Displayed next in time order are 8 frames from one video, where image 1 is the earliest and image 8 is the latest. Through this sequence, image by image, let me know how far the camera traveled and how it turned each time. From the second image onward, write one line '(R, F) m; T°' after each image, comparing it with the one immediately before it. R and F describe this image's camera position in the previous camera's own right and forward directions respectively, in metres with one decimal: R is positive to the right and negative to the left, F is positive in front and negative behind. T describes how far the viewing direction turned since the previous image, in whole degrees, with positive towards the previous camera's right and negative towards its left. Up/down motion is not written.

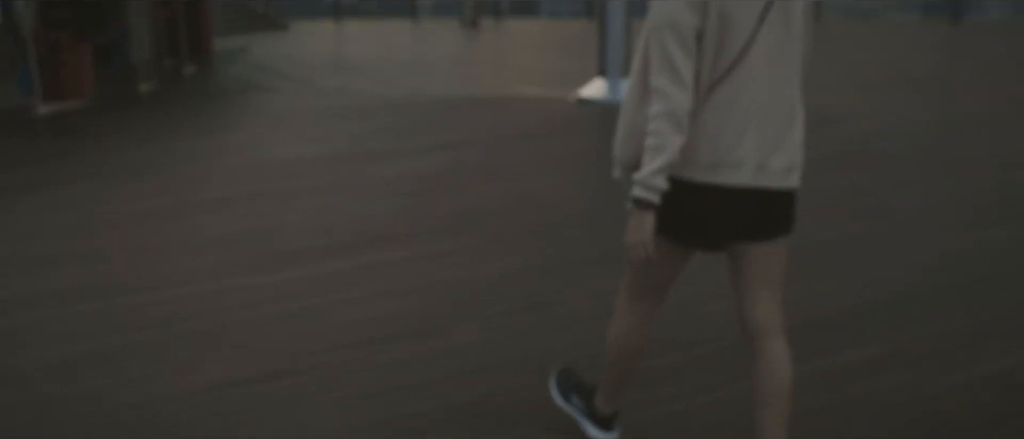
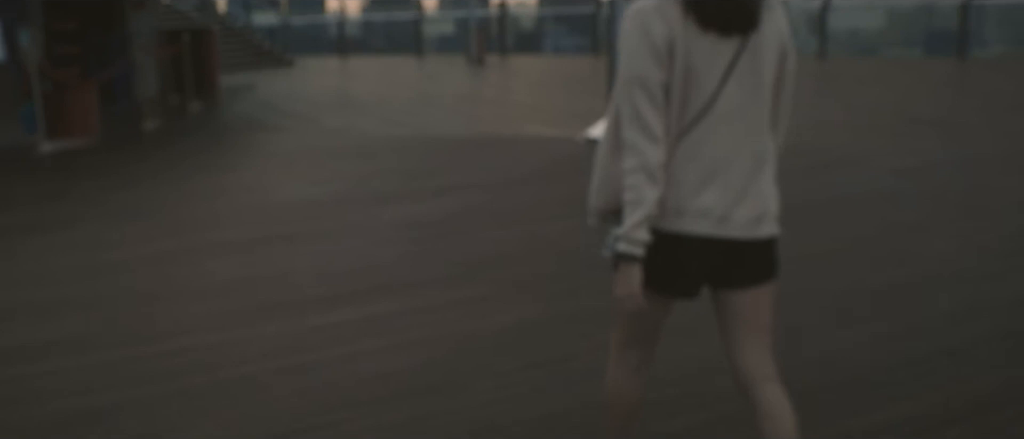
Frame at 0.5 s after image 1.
(-0.2, +0.1) m; 0°
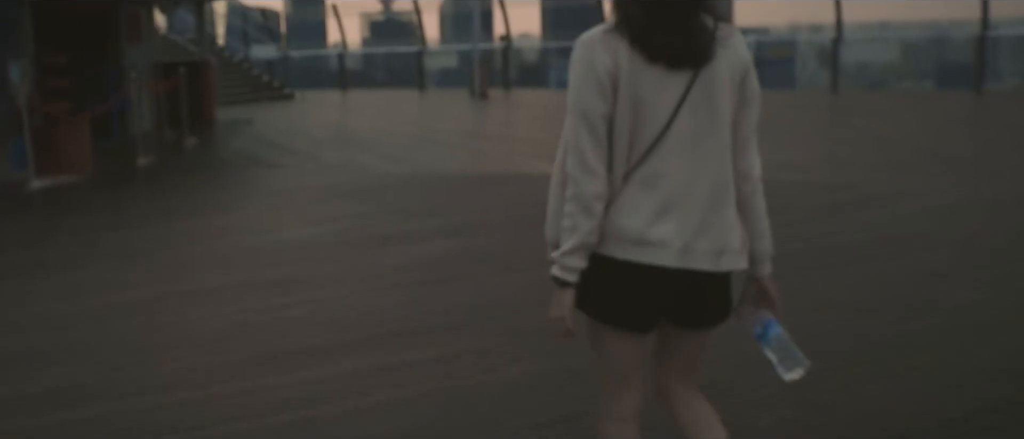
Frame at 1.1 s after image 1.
(-0.1, +0.4) m; 0°
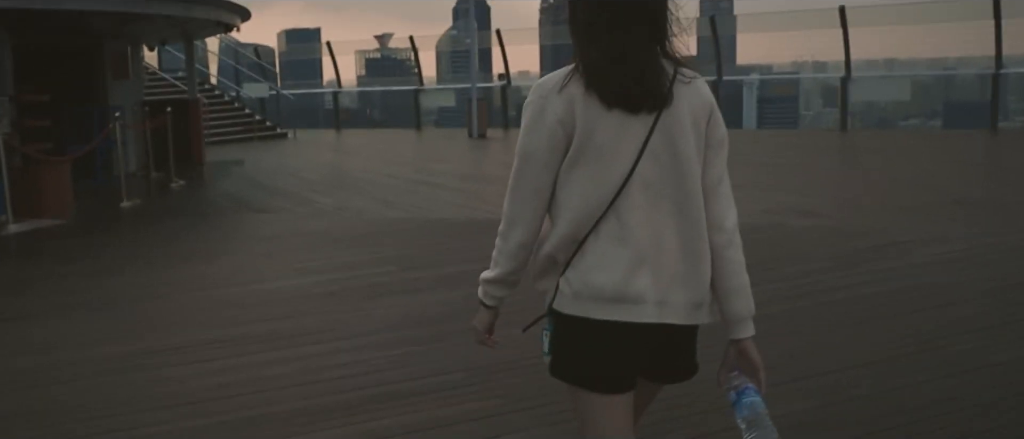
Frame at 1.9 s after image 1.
(-0.1, +0.5) m; 0°
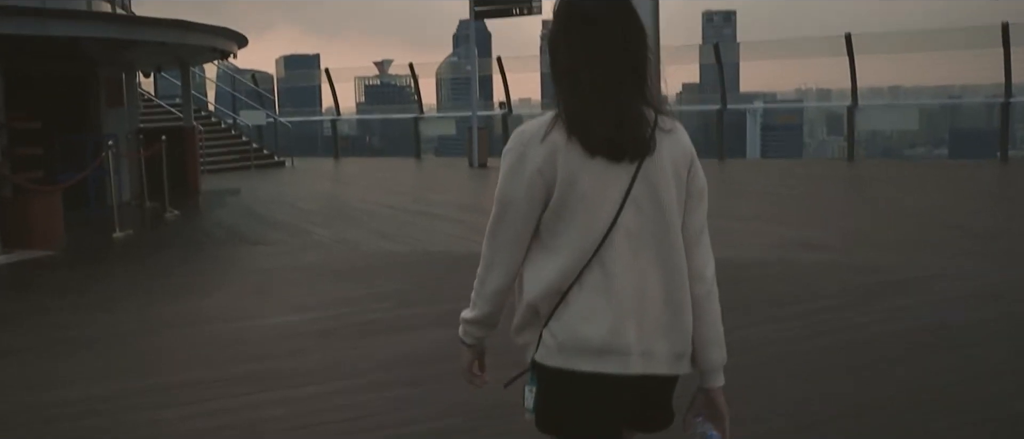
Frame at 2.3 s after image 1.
(0.0, +0.3) m; 0°
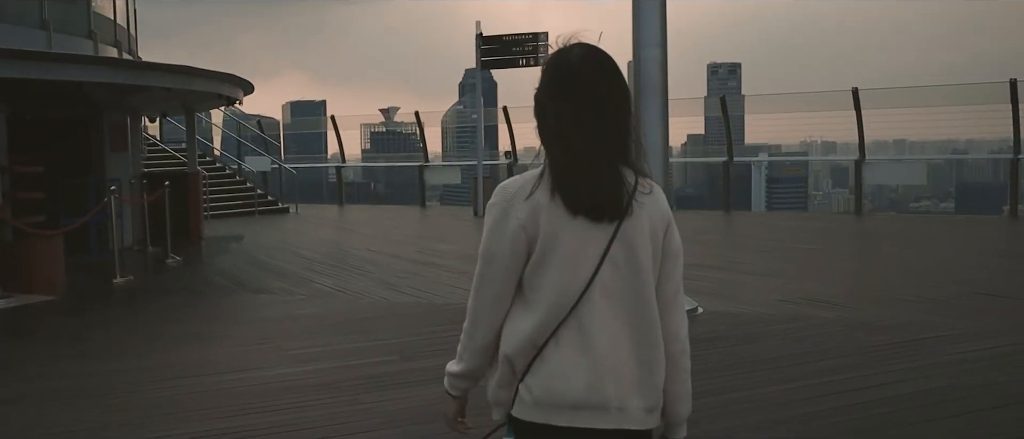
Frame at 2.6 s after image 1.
(0.0, +0.1) m; 0°
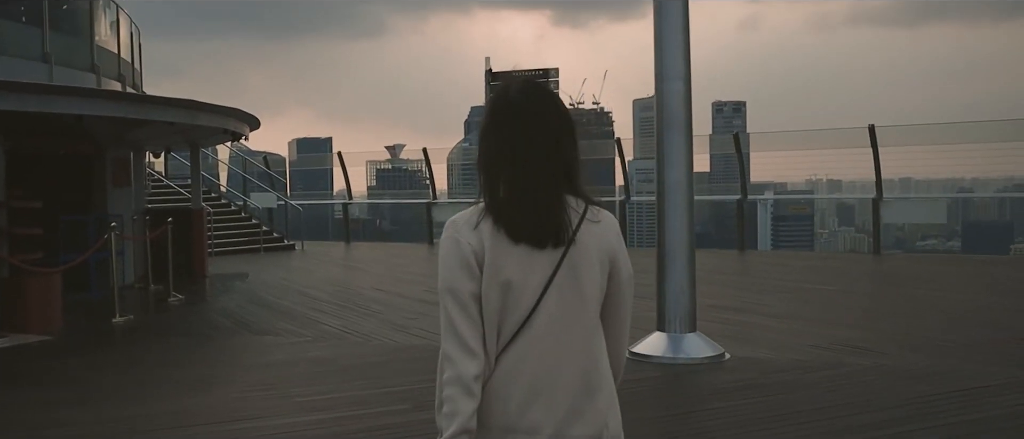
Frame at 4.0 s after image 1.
(-0.1, +0.3) m; 0°
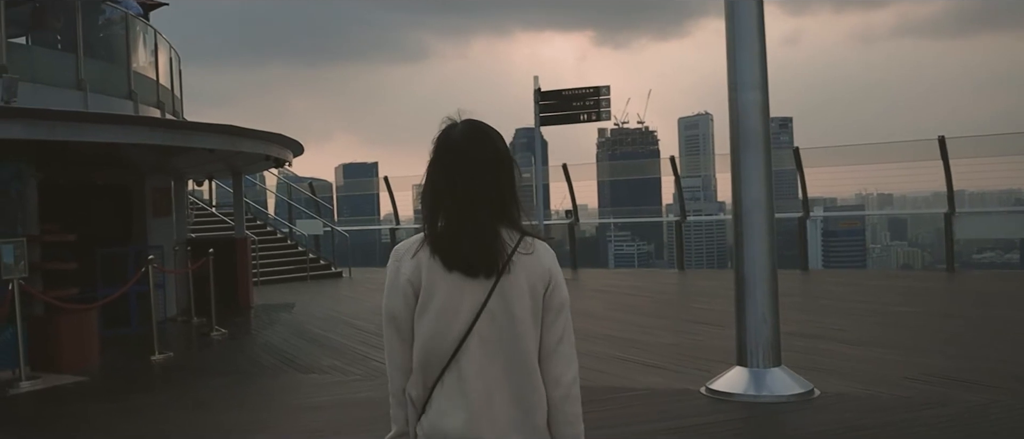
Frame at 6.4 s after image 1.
(-0.1, +0.5) m; -3°
